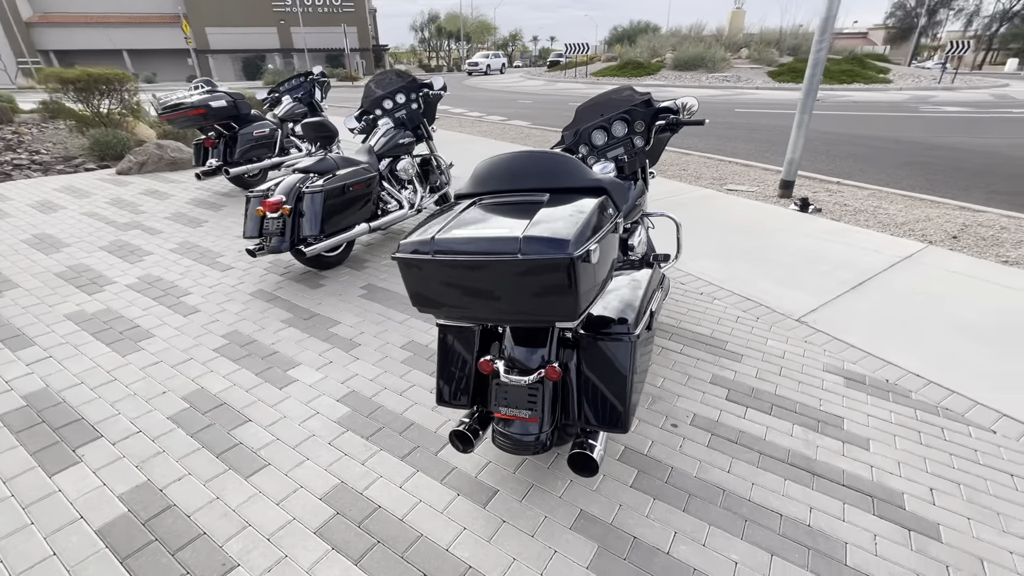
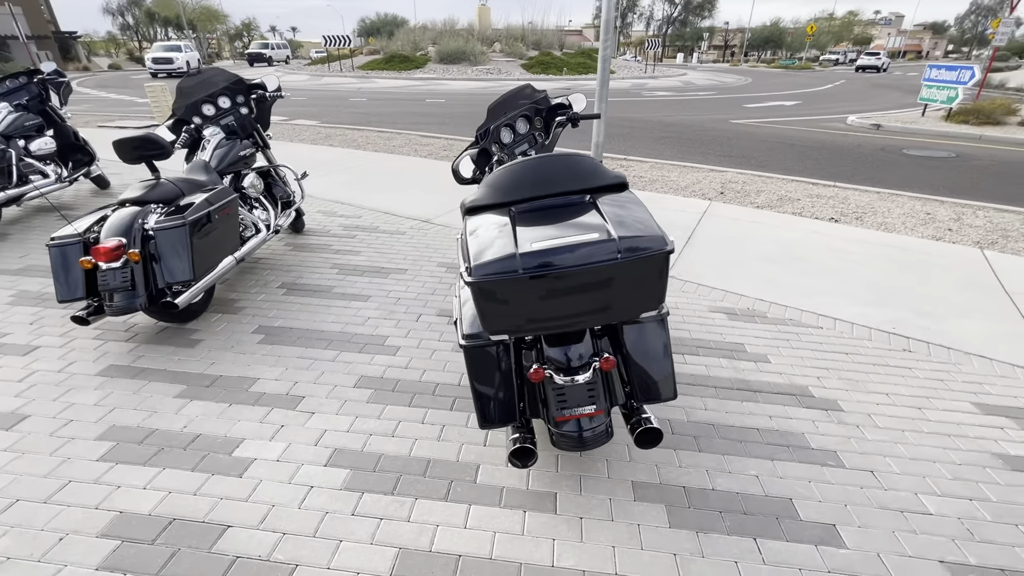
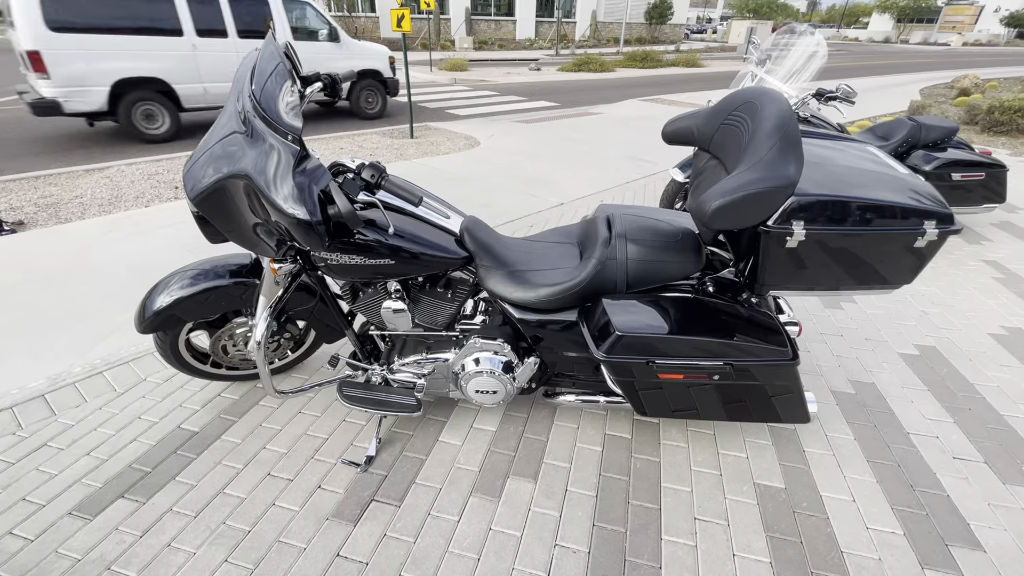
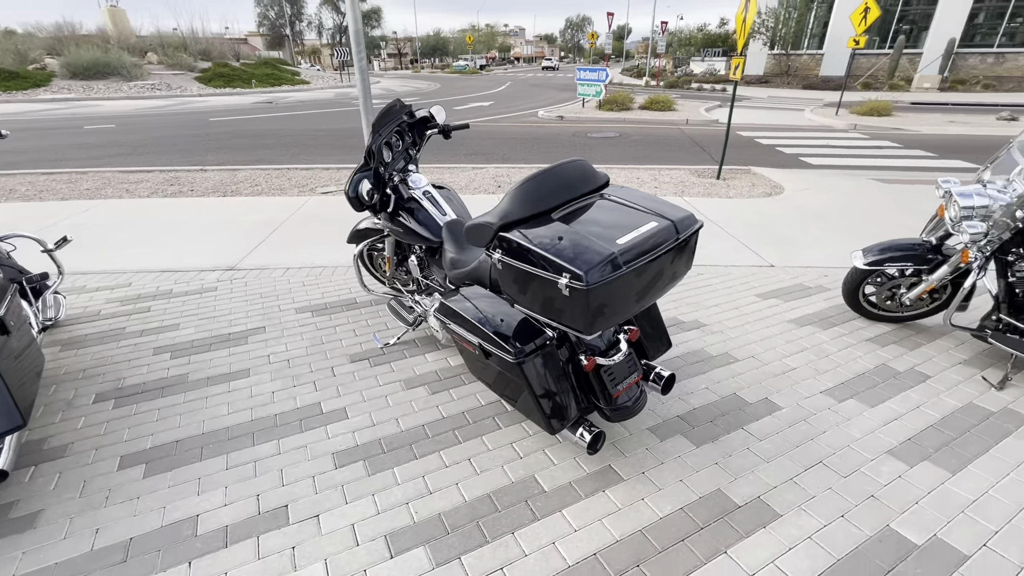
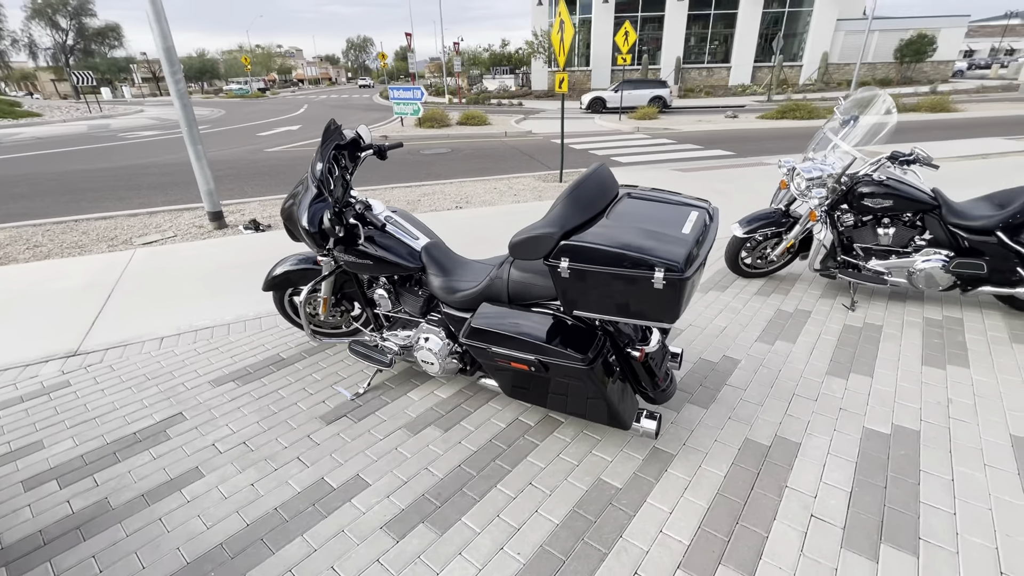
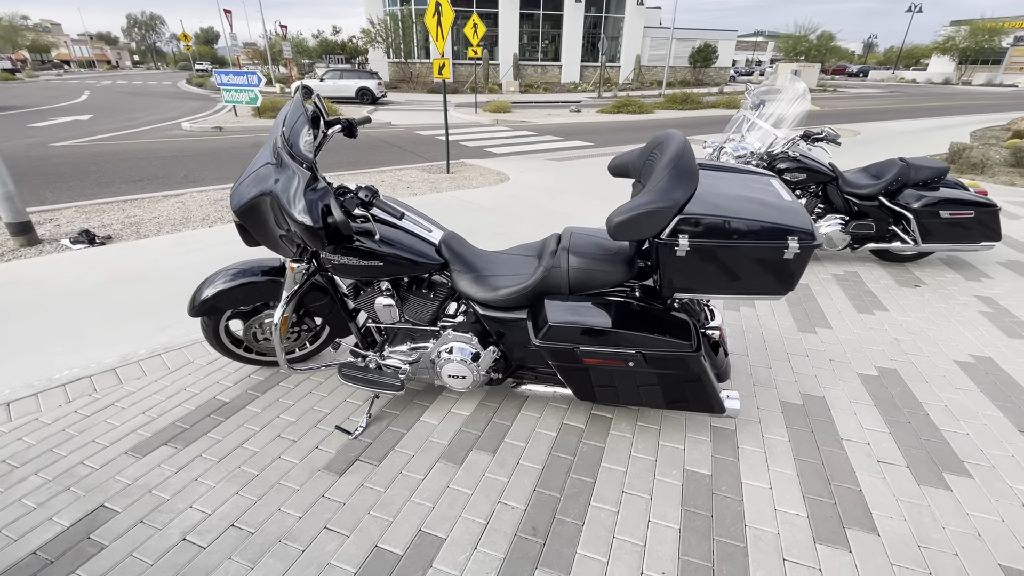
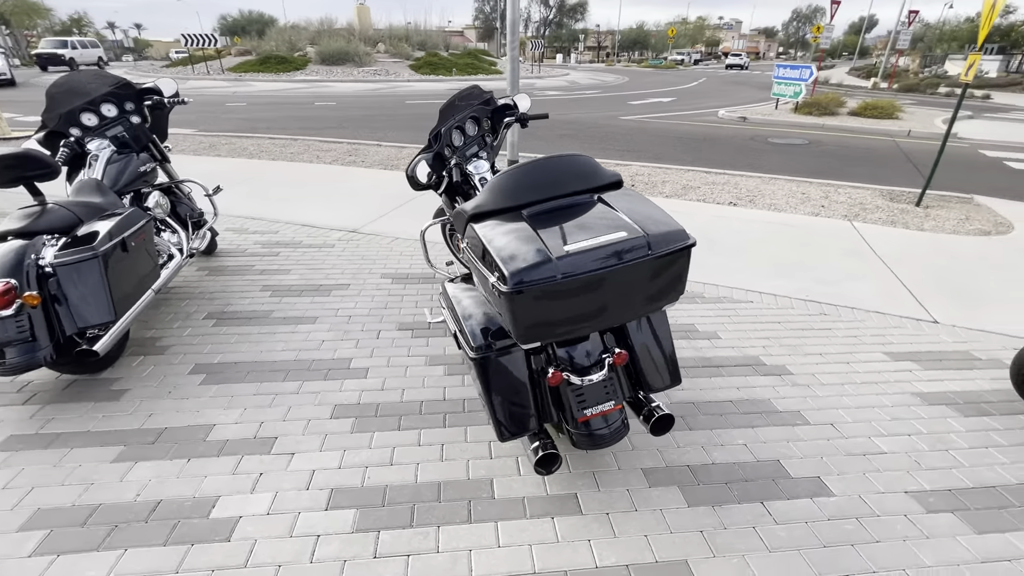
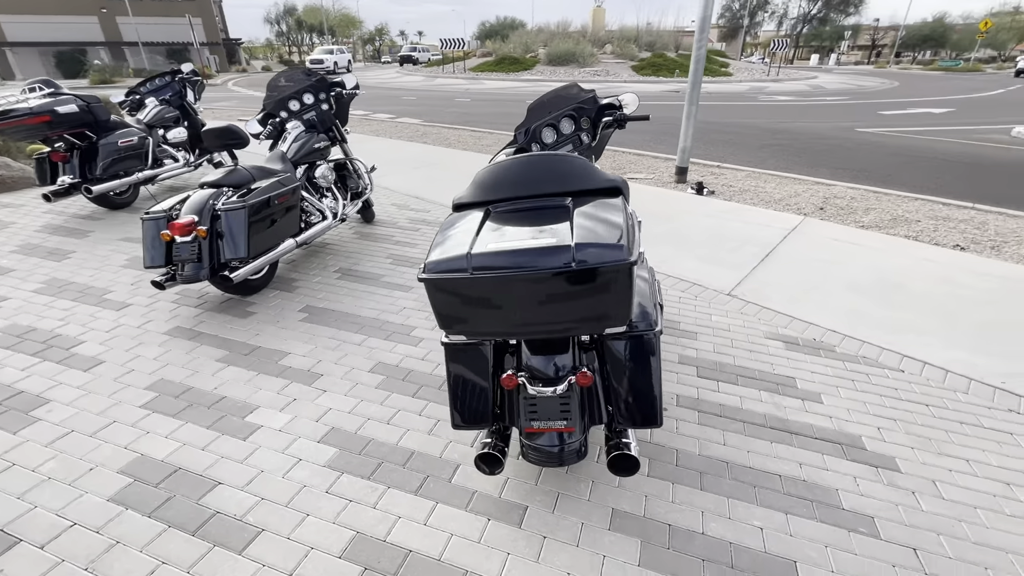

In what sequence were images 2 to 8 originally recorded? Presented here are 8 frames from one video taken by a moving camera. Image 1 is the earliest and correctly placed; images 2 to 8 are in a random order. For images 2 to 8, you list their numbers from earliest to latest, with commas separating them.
8, 2, 7, 4, 5, 6, 3
